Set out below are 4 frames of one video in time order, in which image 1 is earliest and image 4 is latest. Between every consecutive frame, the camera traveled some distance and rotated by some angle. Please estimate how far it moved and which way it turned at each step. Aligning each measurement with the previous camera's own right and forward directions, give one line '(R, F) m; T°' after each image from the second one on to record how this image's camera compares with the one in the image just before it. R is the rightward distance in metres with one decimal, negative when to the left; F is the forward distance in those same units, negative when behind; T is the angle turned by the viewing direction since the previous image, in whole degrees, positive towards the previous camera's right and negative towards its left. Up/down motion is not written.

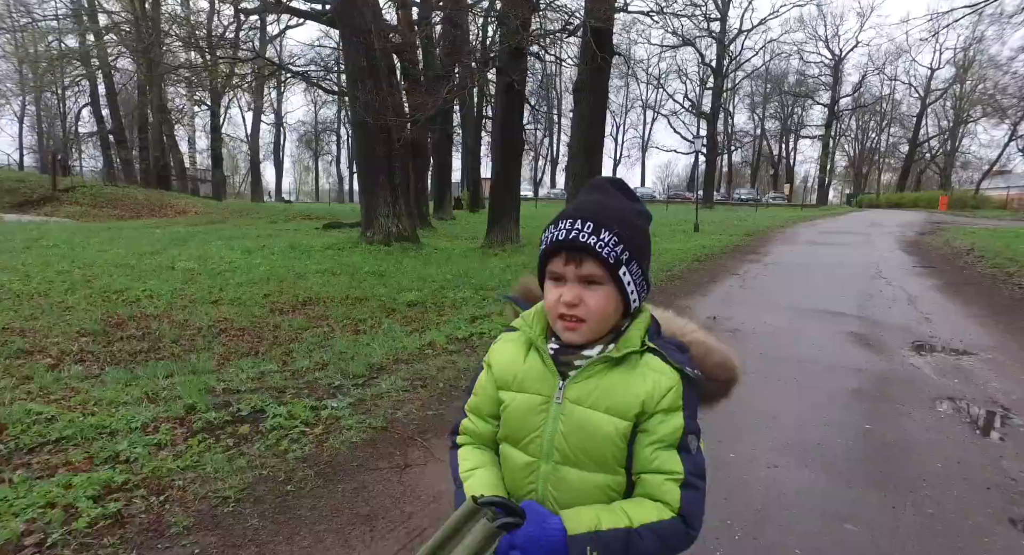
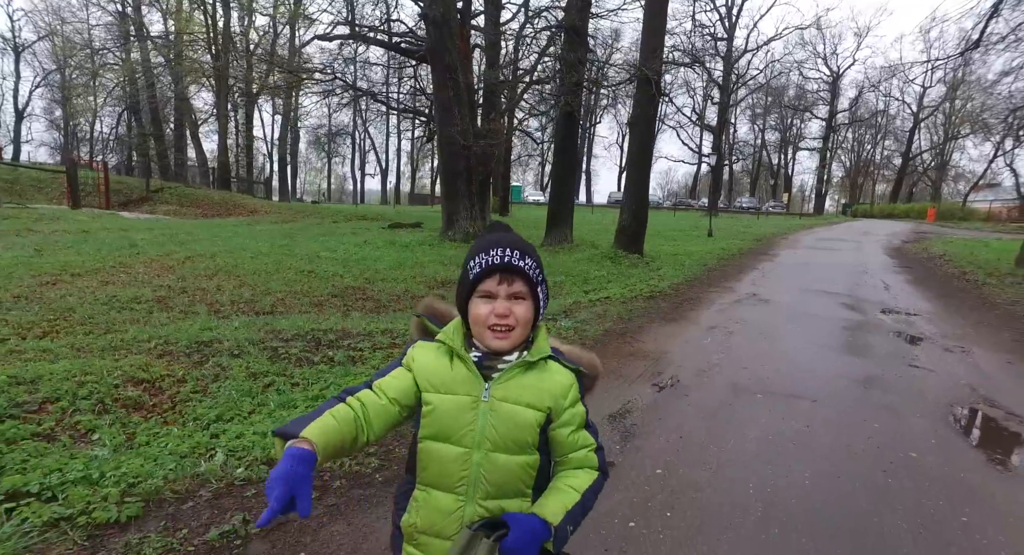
(-1.8, -3.1) m; 0°
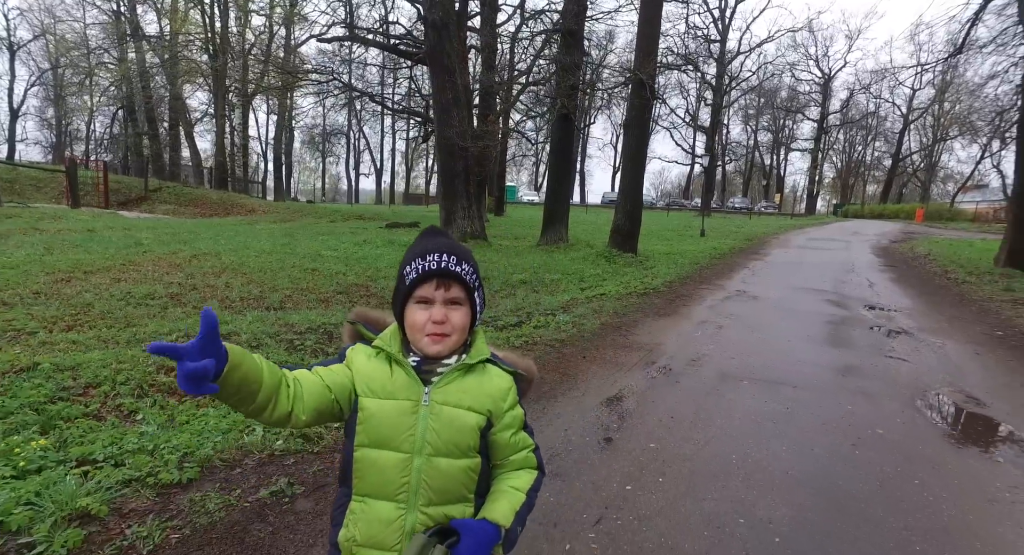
(-0.1, -0.3) m; +1°
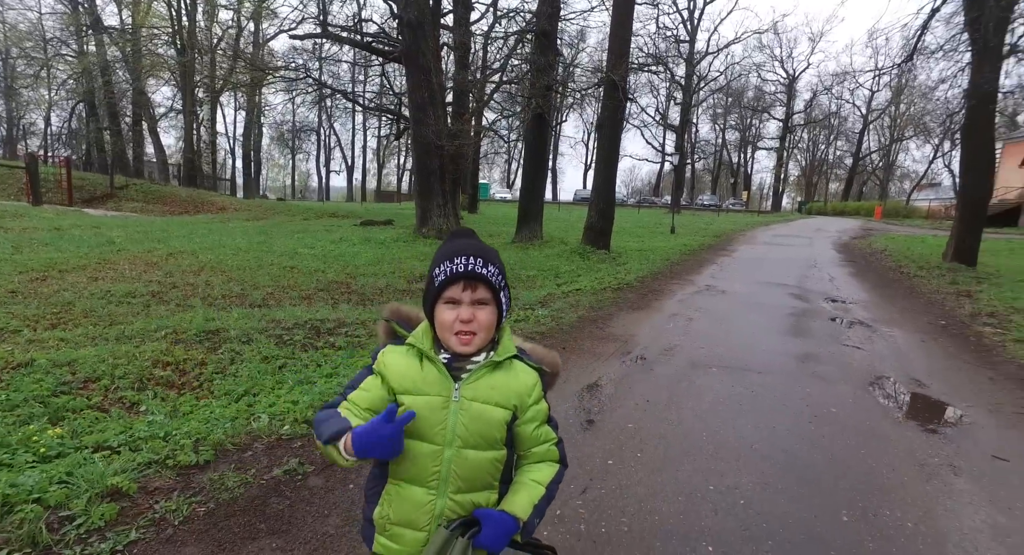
(-0.1, -0.3) m; +3°
